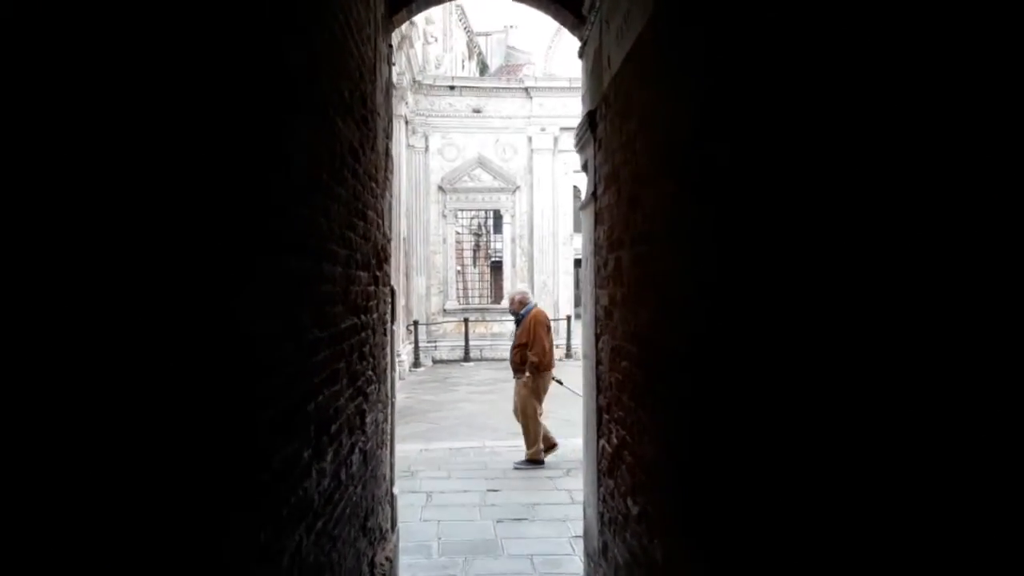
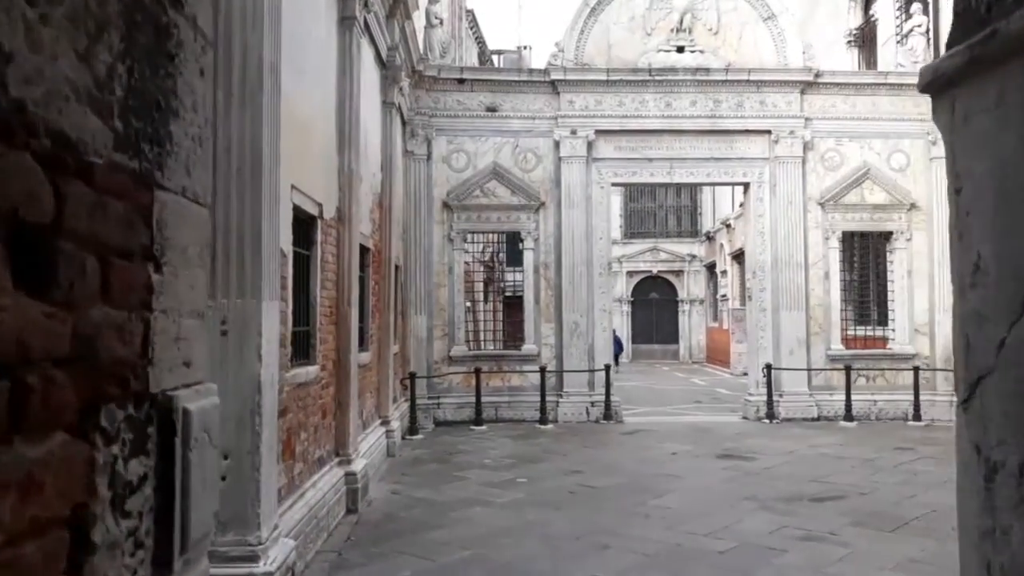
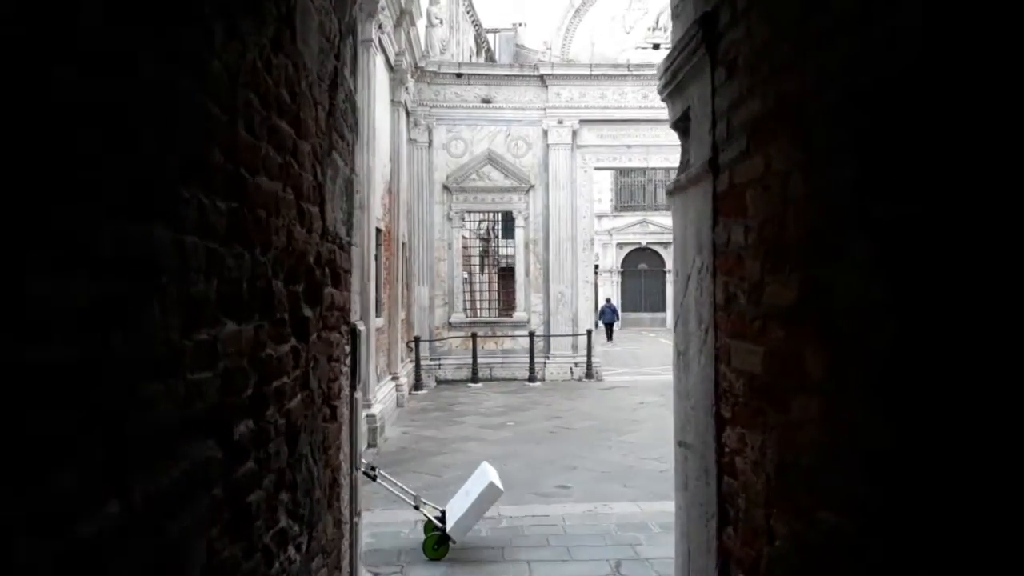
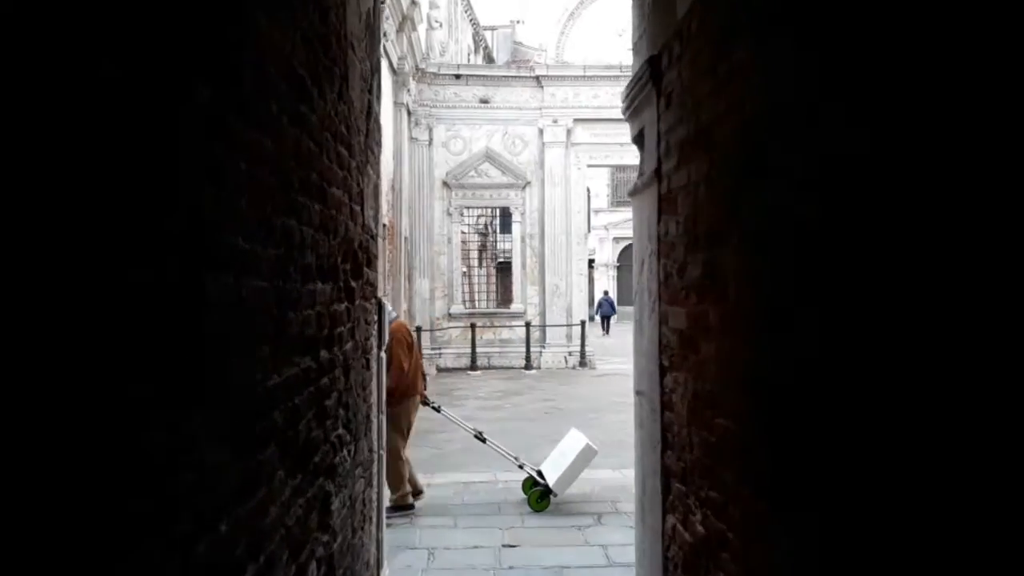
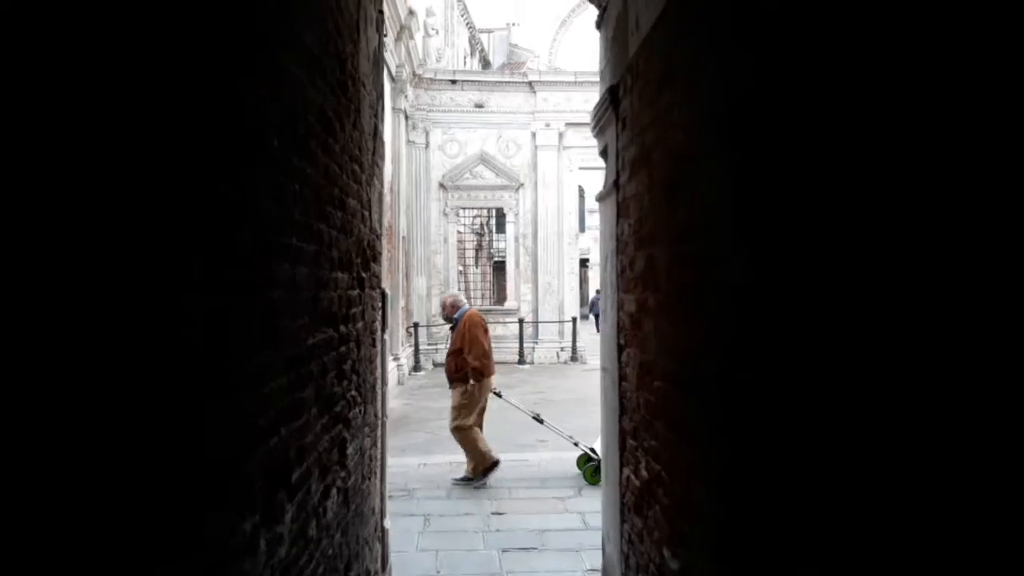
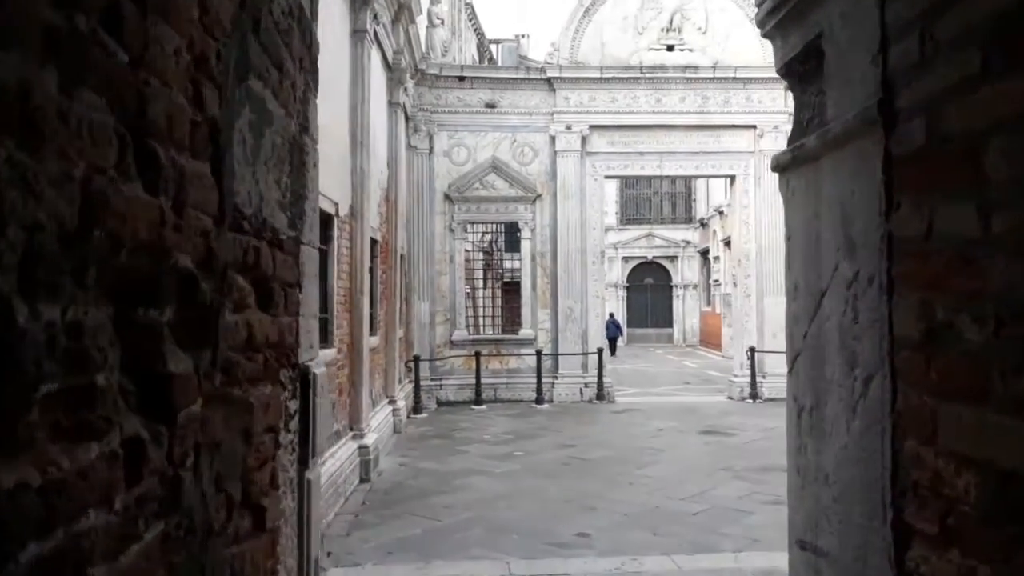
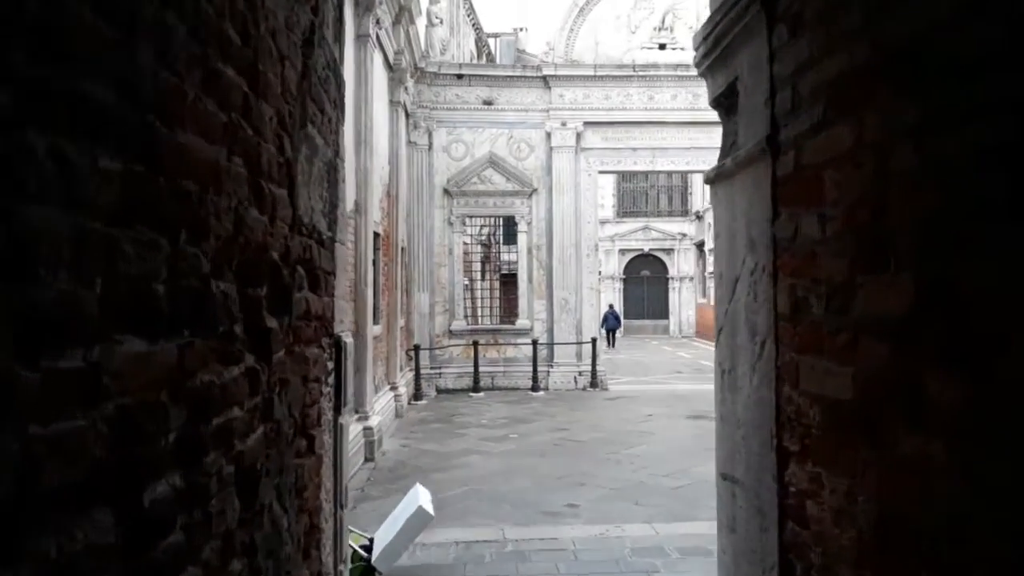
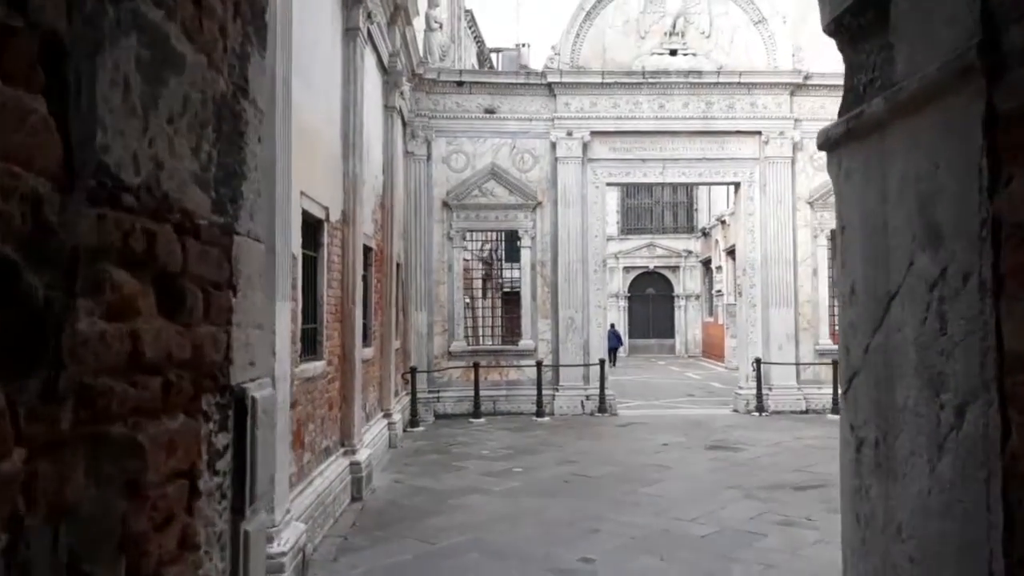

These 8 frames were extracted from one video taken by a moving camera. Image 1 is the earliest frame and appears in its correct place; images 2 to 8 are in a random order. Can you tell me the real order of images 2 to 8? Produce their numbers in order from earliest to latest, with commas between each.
5, 4, 3, 7, 6, 8, 2
